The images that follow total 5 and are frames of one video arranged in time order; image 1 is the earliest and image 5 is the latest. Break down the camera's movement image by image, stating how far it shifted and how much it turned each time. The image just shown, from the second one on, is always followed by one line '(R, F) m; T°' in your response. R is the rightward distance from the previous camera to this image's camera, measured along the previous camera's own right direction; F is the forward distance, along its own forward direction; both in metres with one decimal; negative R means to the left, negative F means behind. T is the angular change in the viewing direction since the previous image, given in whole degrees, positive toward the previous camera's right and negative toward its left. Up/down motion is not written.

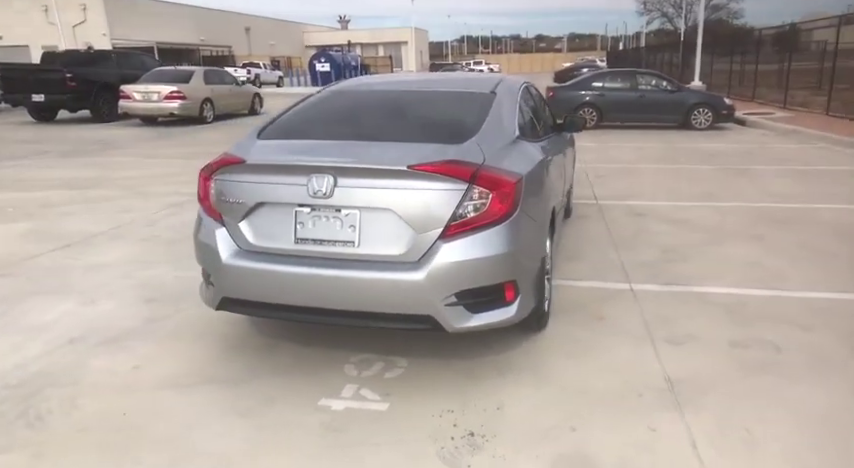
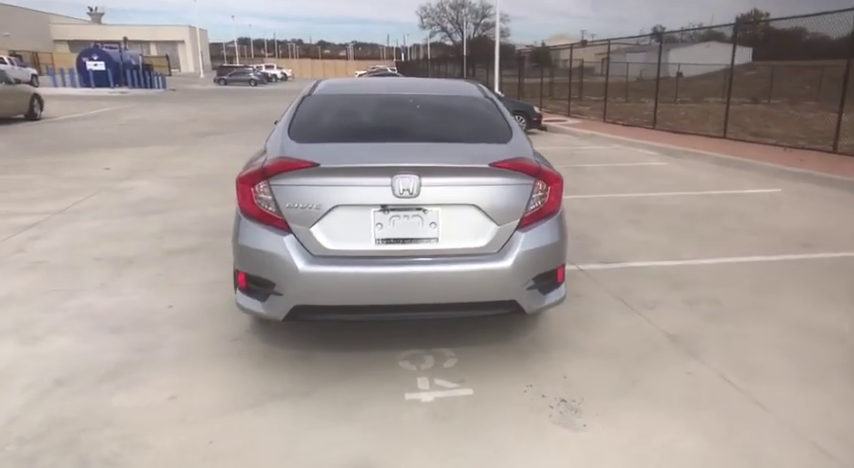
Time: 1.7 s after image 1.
(-1.3, +0.1) m; +20°
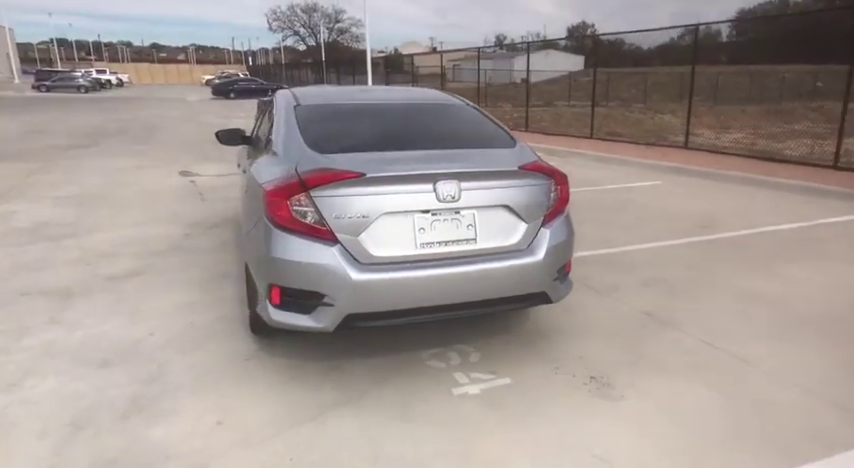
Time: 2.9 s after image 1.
(-0.8, 0.0) m; +13°
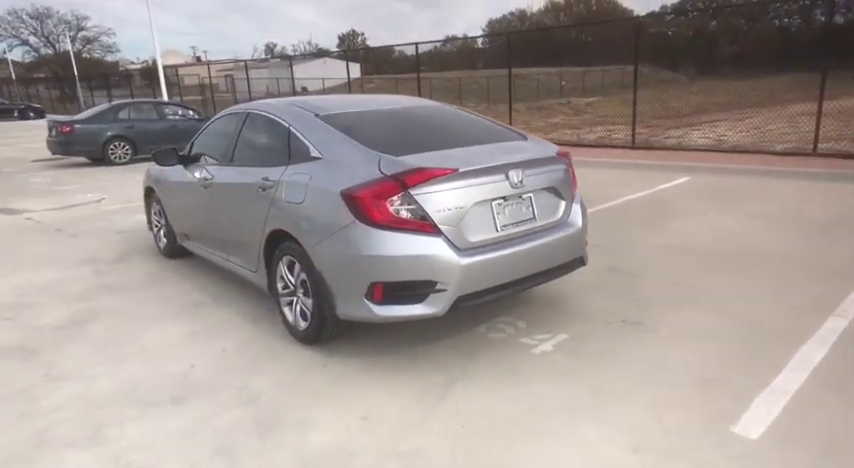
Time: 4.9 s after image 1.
(-1.5, -0.1) m; +20°
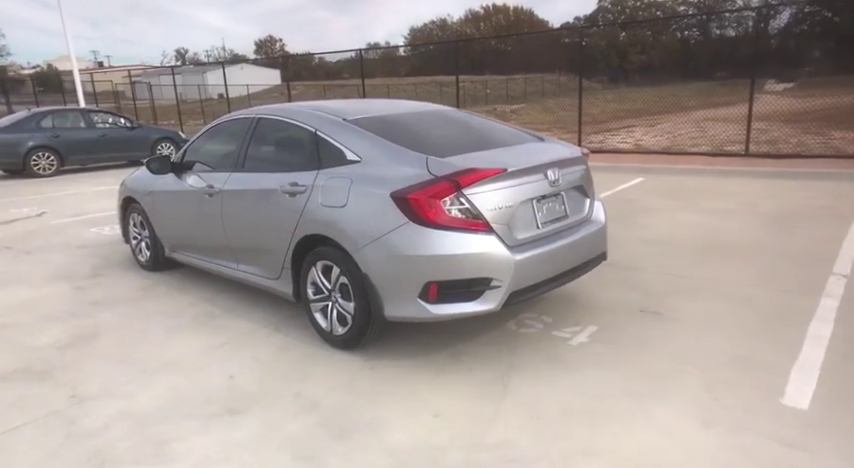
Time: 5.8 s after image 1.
(-0.7, 0.0) m; +7°
